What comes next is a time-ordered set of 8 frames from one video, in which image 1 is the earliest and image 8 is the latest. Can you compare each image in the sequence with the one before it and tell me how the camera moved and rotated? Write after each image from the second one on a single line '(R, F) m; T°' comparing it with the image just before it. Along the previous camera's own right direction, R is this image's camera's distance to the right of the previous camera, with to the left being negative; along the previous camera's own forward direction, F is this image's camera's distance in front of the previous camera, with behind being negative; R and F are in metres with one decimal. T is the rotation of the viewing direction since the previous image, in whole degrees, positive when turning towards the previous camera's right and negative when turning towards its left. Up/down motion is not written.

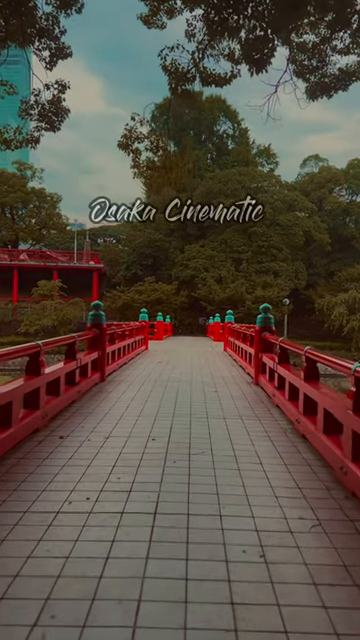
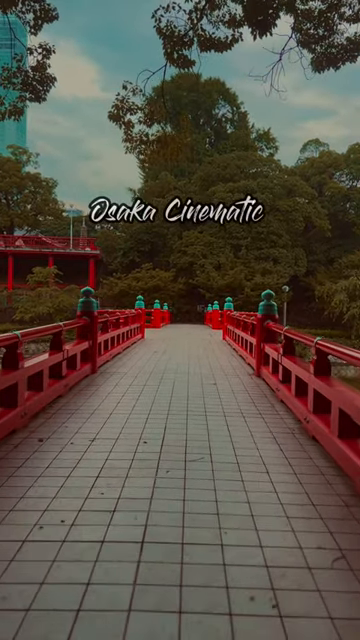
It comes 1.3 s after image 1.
(0.0, +0.5) m; 0°
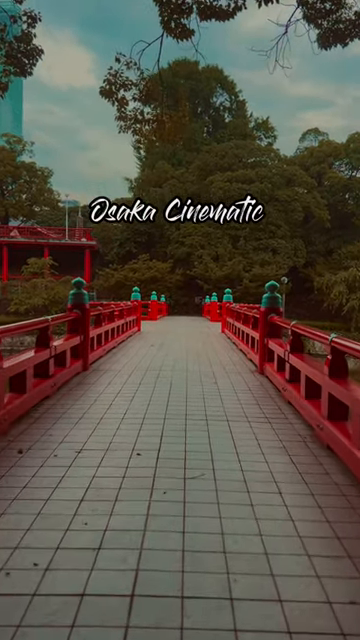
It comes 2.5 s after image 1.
(0.0, +0.4) m; 0°
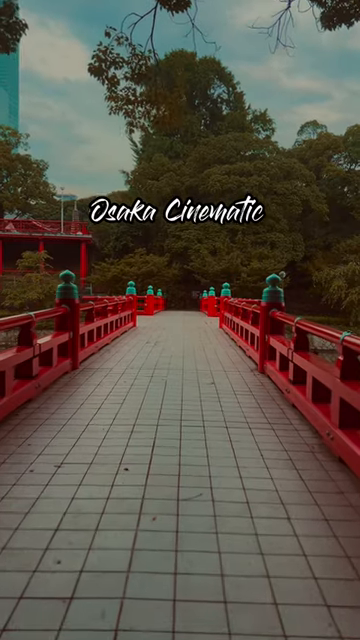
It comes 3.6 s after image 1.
(0.0, +0.4) m; 0°
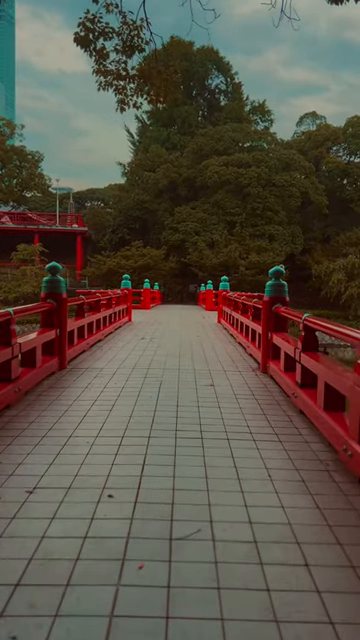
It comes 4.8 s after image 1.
(0.0, +0.4) m; 0°
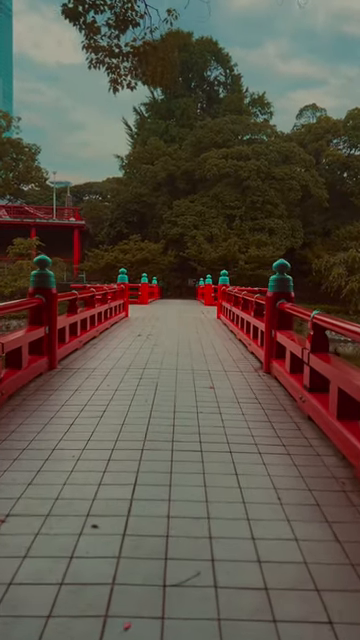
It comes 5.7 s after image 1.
(0.0, +0.4) m; 0°
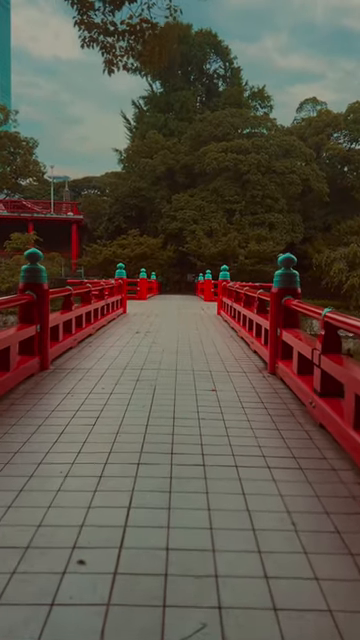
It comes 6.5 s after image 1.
(0.0, +0.3) m; 0°
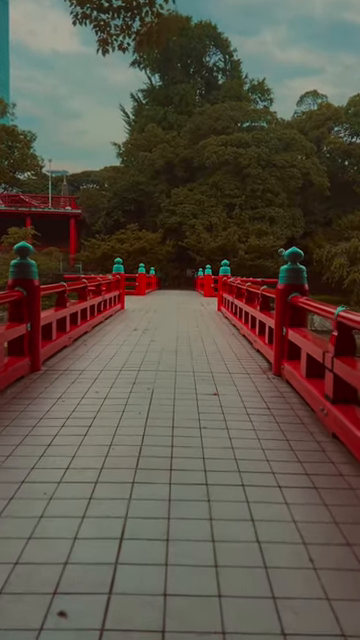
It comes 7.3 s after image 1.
(0.0, +0.3) m; 0°
